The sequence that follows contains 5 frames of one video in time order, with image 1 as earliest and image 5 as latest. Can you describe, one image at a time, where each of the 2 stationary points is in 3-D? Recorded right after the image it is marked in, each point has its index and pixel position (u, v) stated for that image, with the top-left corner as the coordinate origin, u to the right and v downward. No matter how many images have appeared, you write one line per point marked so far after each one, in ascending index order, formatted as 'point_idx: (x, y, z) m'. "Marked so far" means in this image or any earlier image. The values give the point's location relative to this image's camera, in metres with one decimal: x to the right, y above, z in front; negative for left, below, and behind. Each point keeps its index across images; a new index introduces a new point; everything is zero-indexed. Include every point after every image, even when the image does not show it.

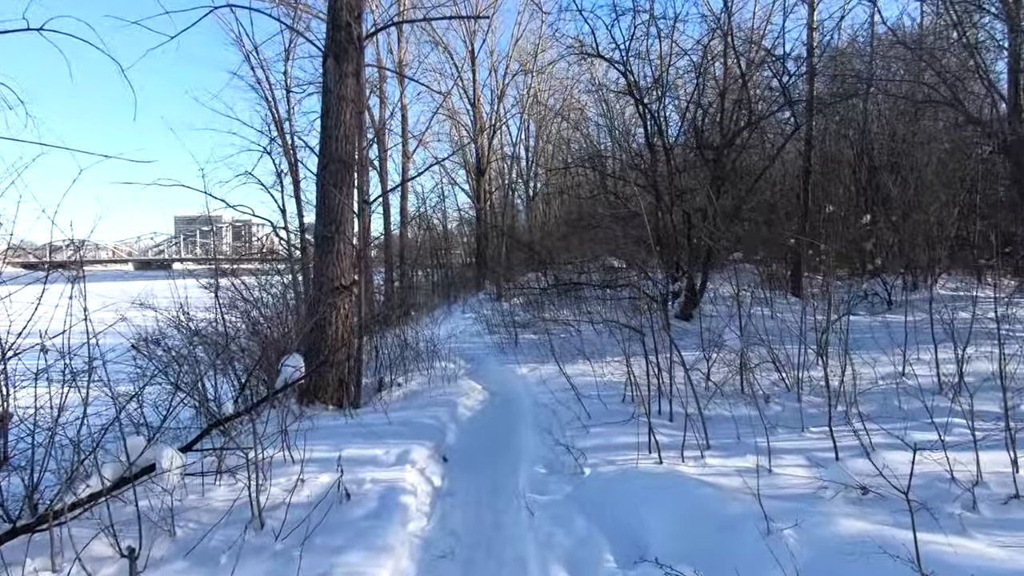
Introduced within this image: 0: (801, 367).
0: (+3.2, -0.9, +6.0) m
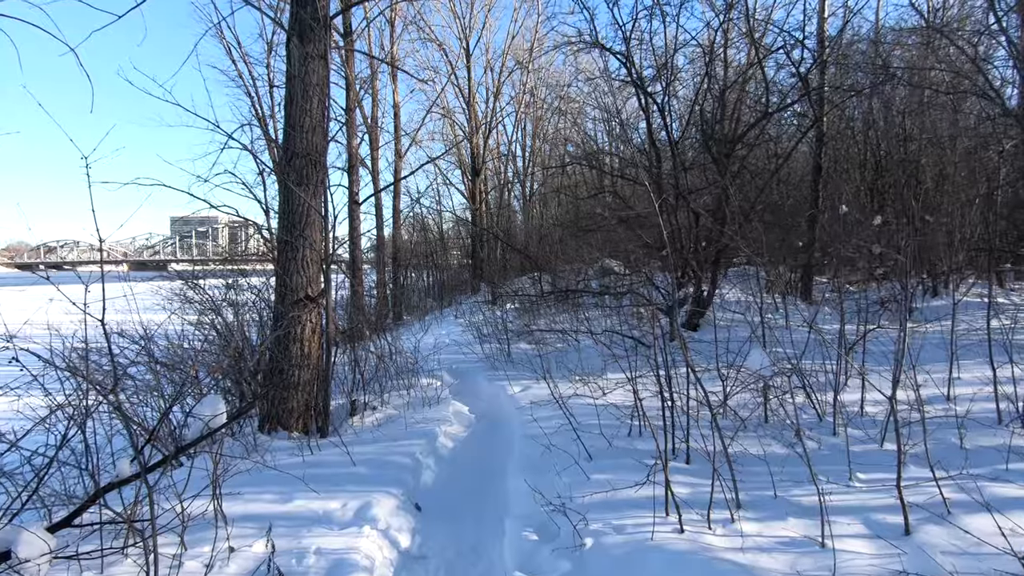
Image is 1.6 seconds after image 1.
0: (+3.0, -1.0, +5.2) m
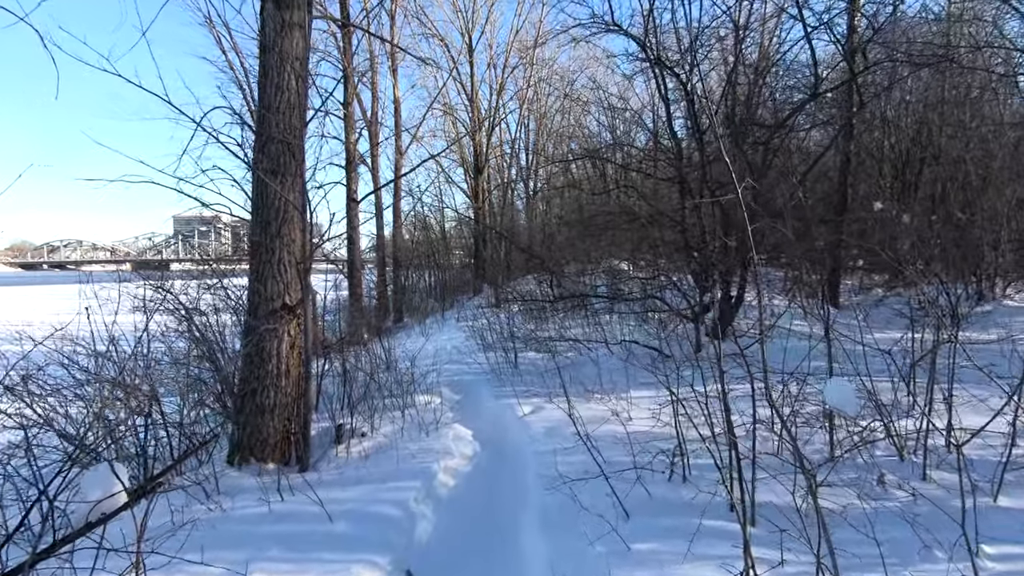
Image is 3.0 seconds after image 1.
0: (+3.1, -1.1, +4.4) m
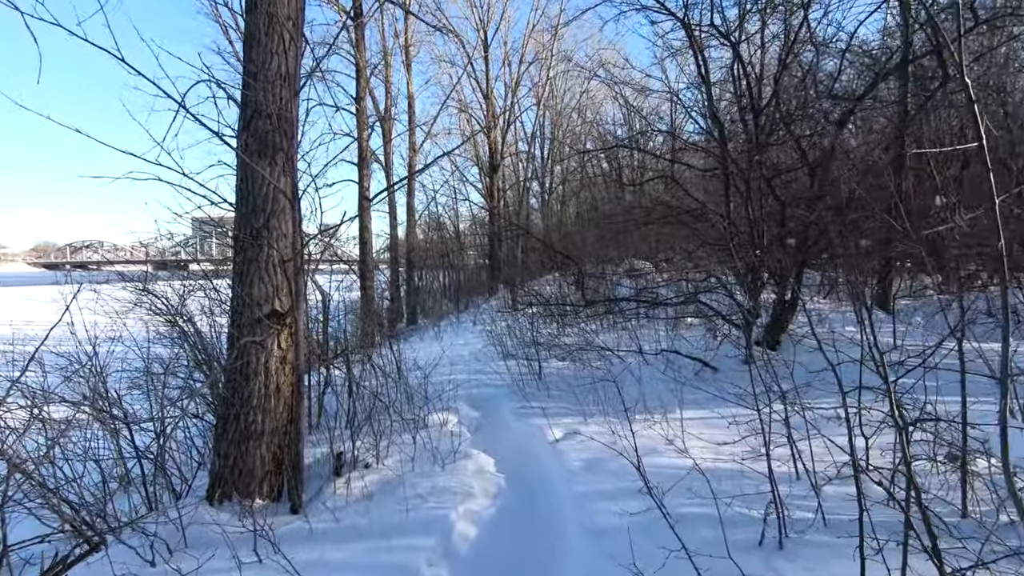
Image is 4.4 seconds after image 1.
0: (+3.4, -1.1, +3.4) m
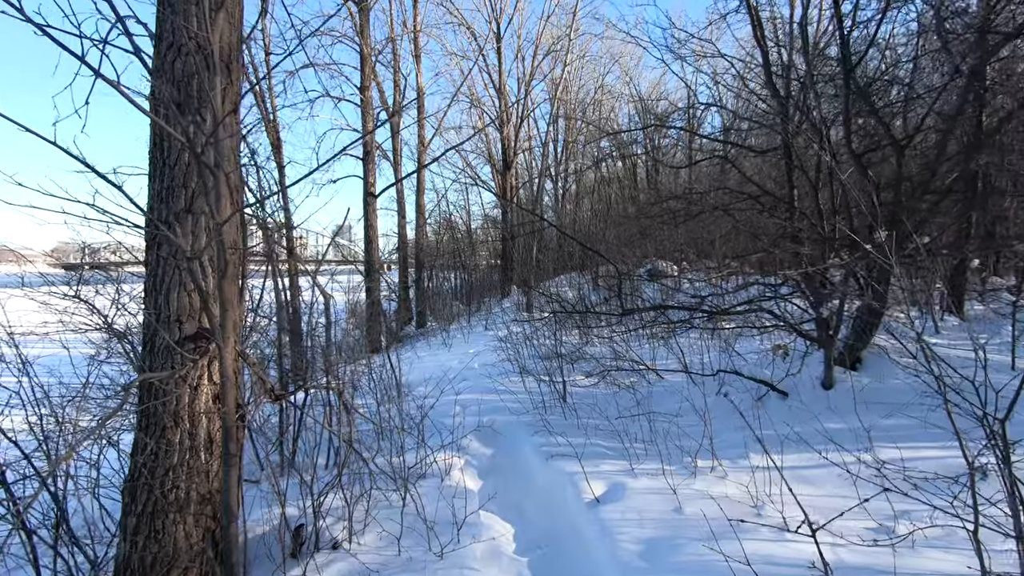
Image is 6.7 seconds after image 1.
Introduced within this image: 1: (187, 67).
0: (+3.5, -1.1, +2.0) m
1: (-1.7, +1.2, +2.9) m
